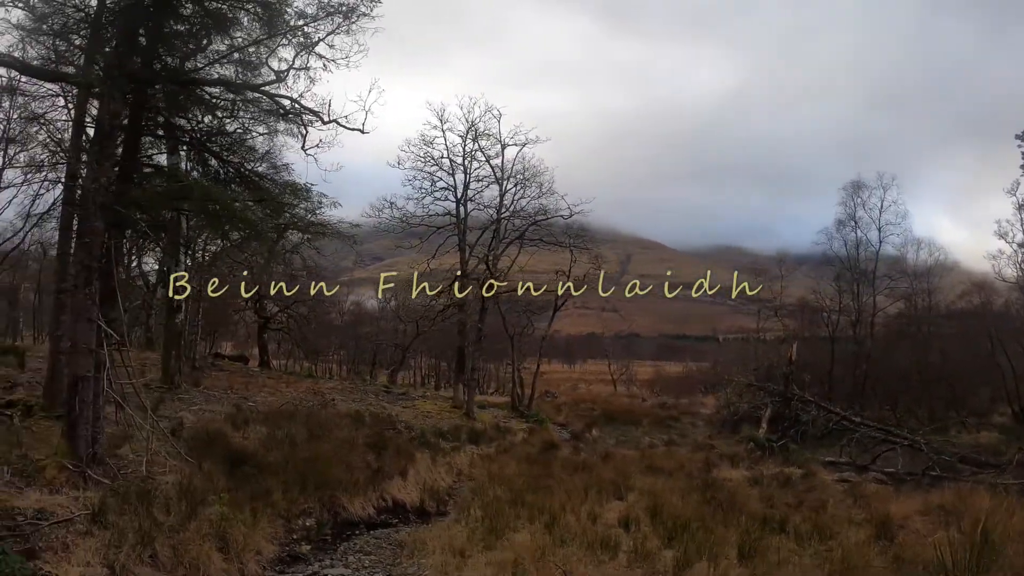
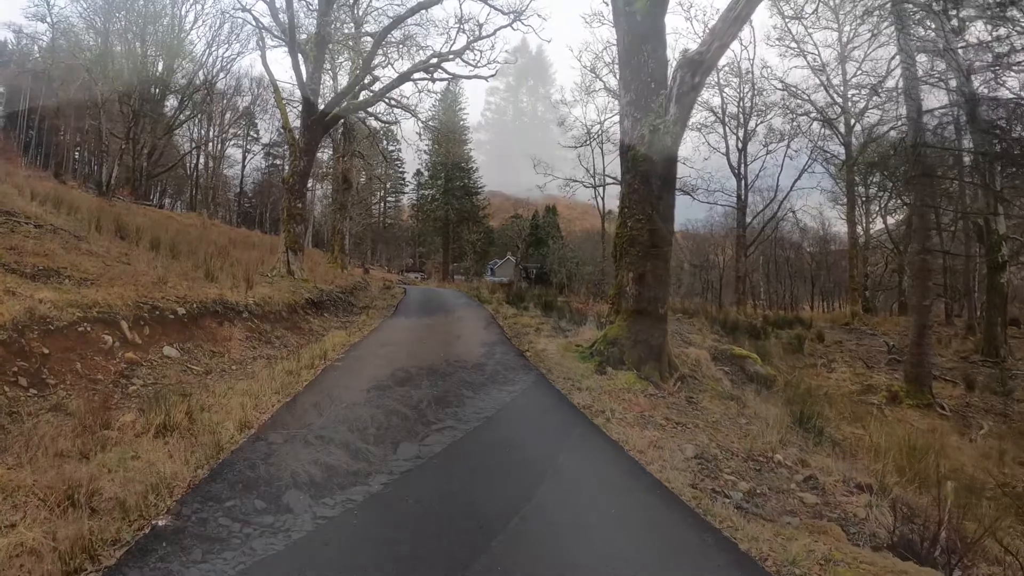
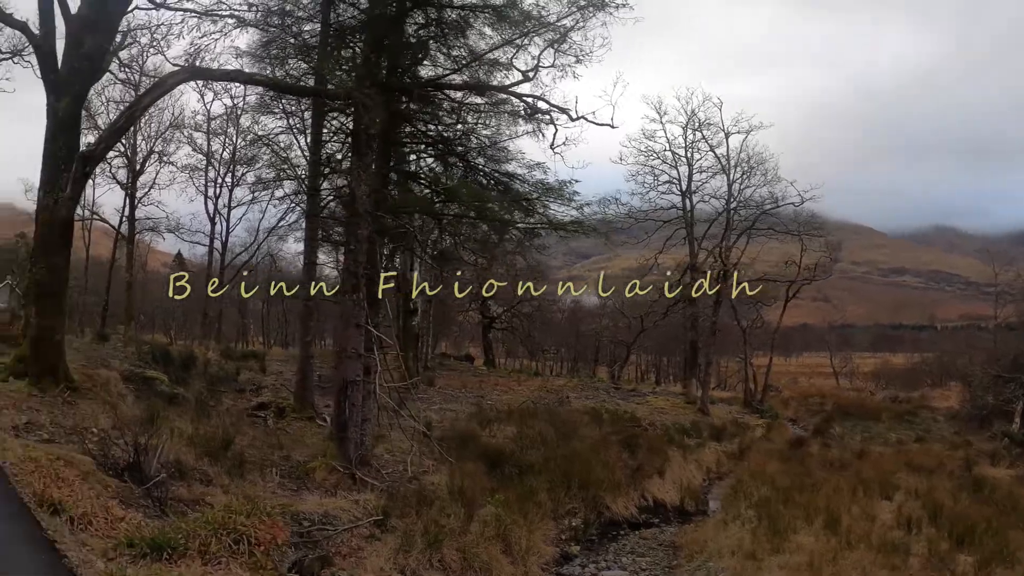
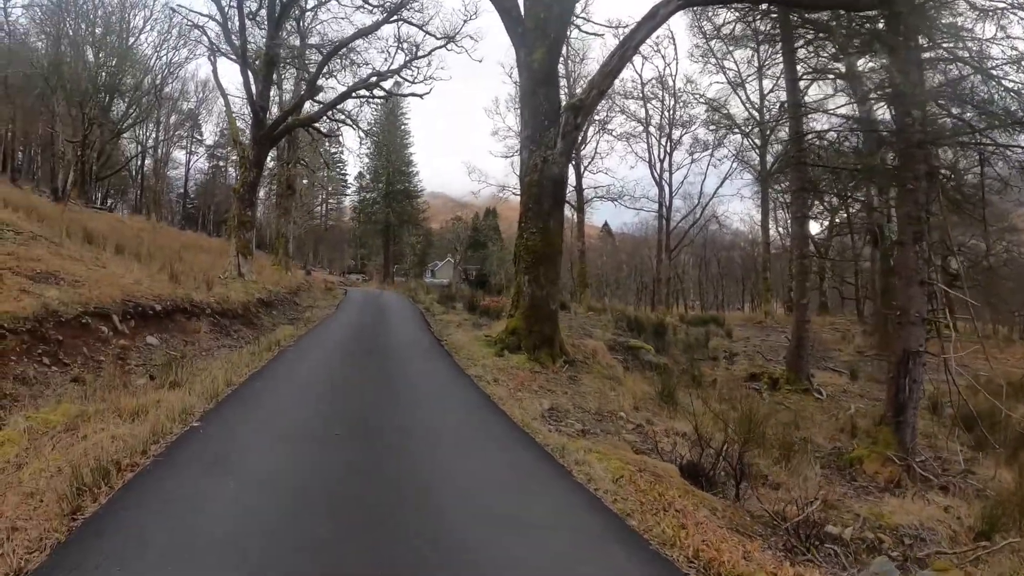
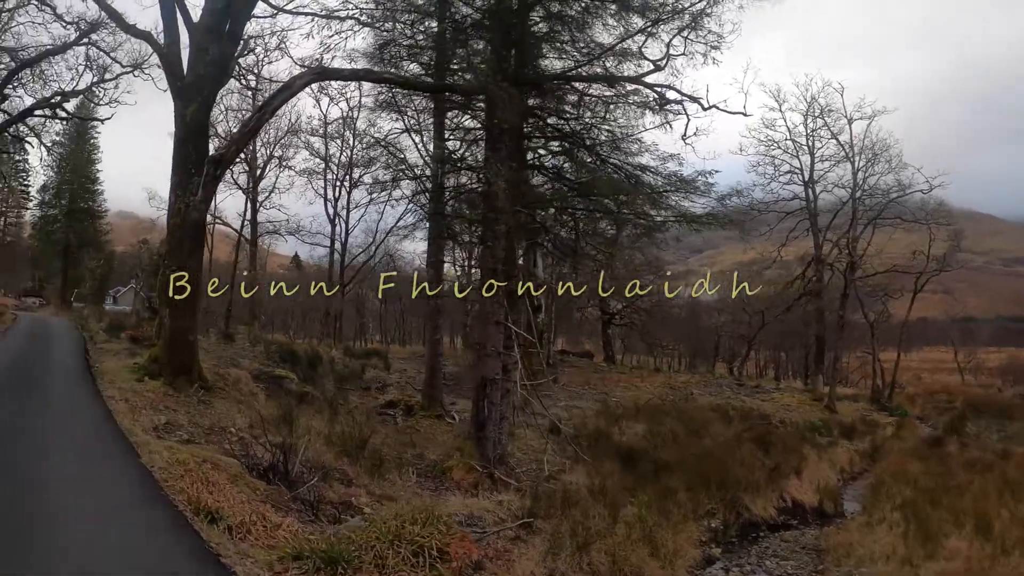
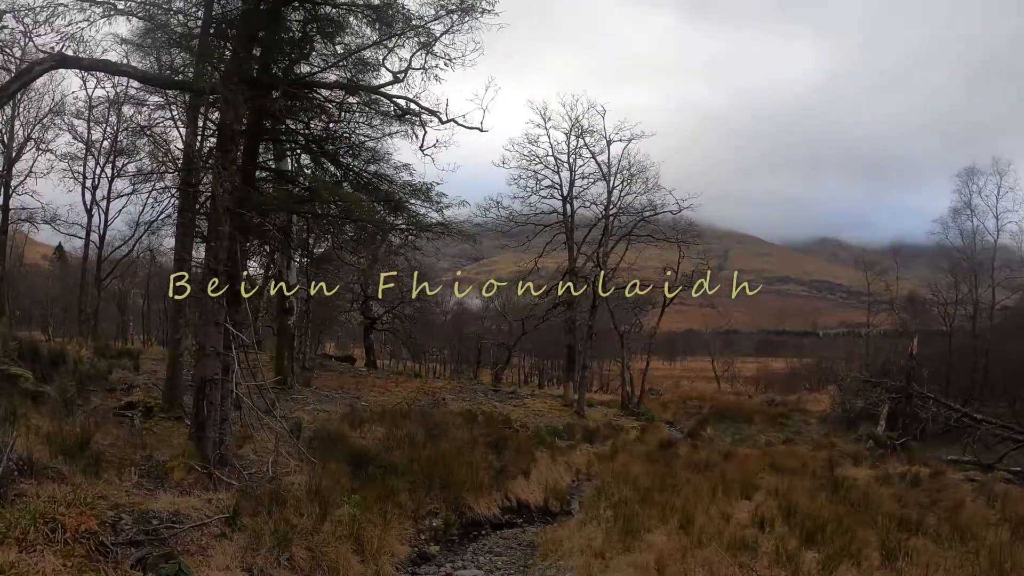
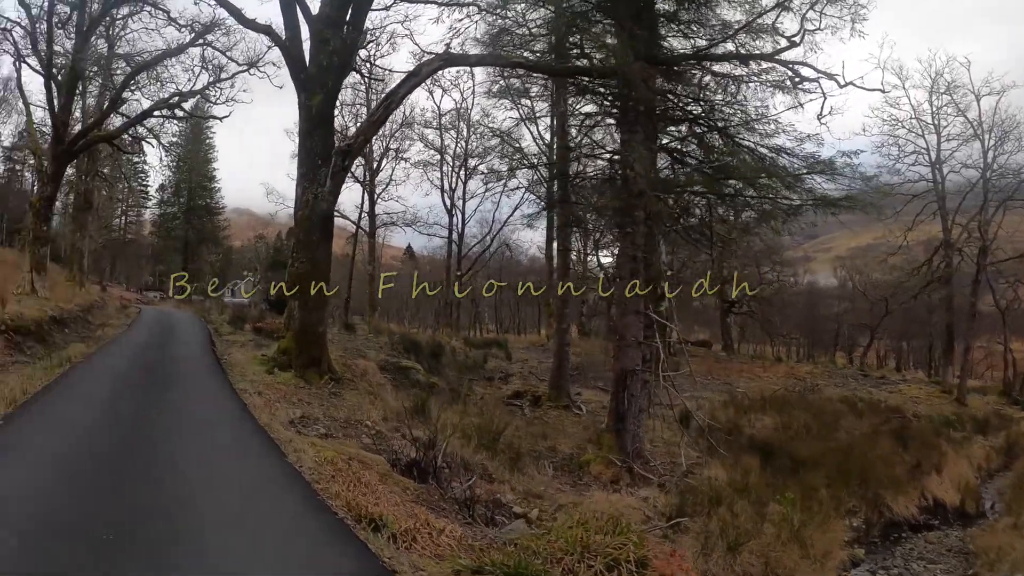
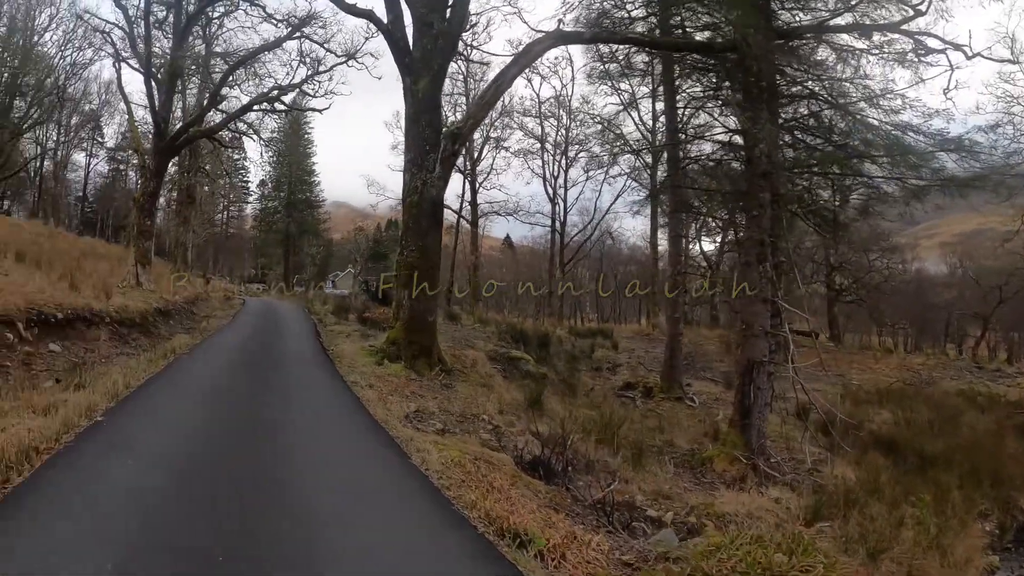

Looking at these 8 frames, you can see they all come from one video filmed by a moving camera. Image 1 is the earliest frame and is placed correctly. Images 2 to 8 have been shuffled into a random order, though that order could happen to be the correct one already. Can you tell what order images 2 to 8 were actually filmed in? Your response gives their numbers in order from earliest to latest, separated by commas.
6, 3, 5, 7, 8, 4, 2
